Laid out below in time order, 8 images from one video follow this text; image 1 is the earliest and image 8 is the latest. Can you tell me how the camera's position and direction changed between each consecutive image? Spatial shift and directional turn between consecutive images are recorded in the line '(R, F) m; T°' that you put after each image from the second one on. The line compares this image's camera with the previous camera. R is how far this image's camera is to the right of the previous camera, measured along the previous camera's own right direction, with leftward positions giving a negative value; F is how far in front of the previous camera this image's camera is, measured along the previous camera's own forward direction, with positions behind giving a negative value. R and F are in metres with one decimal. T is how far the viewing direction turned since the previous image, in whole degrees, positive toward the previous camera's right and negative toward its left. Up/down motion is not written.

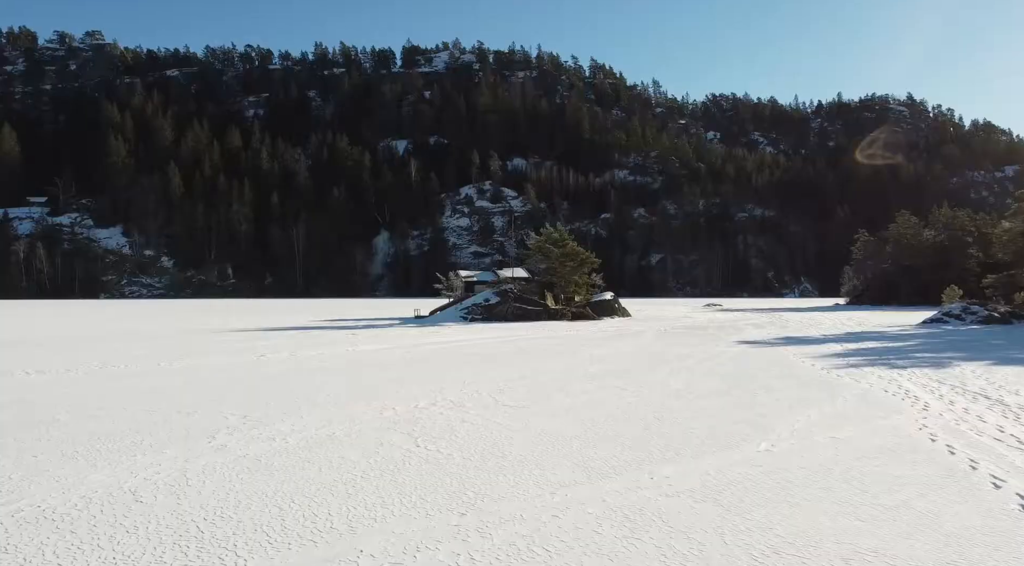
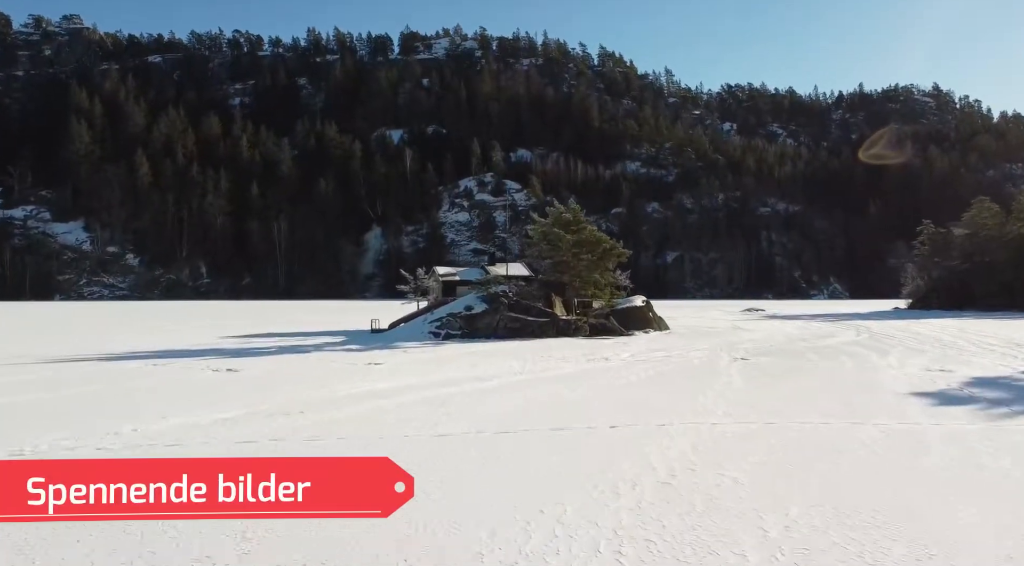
(+0.3, +9.3) m; 0°
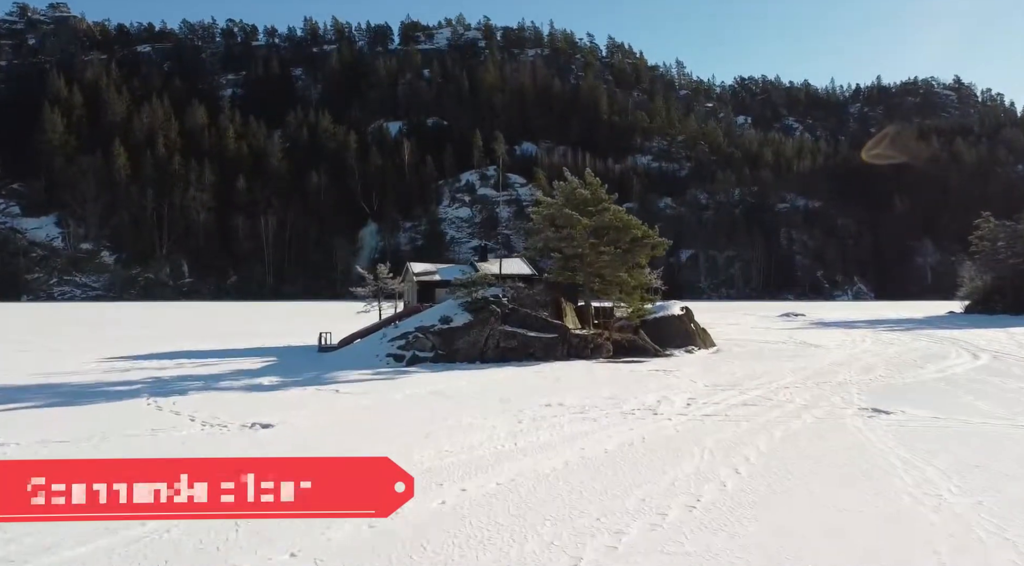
(+0.2, +6.1) m; 0°
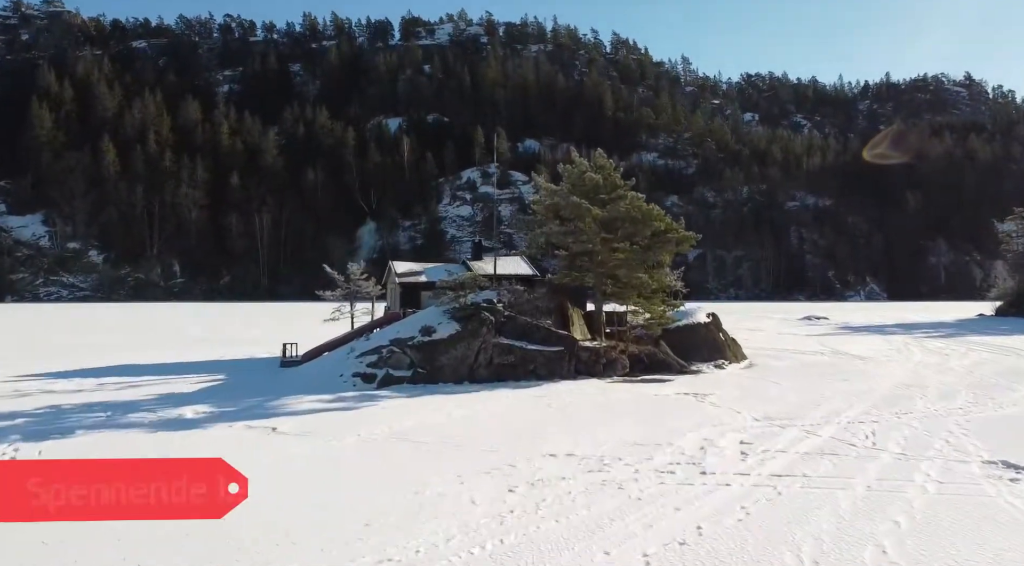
(+0.1, +2.7) m; 0°
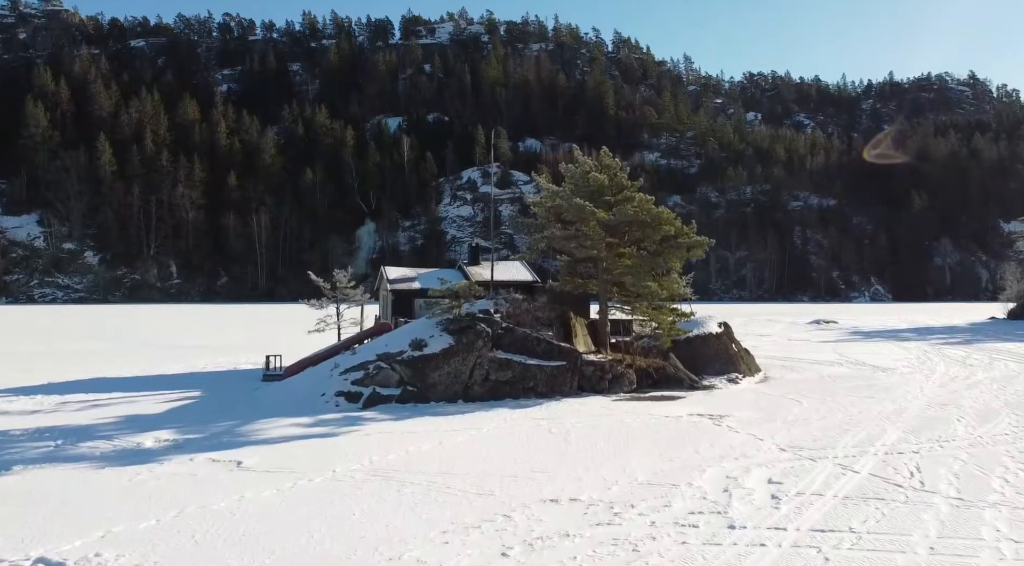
(0.0, +1.0) m; 0°
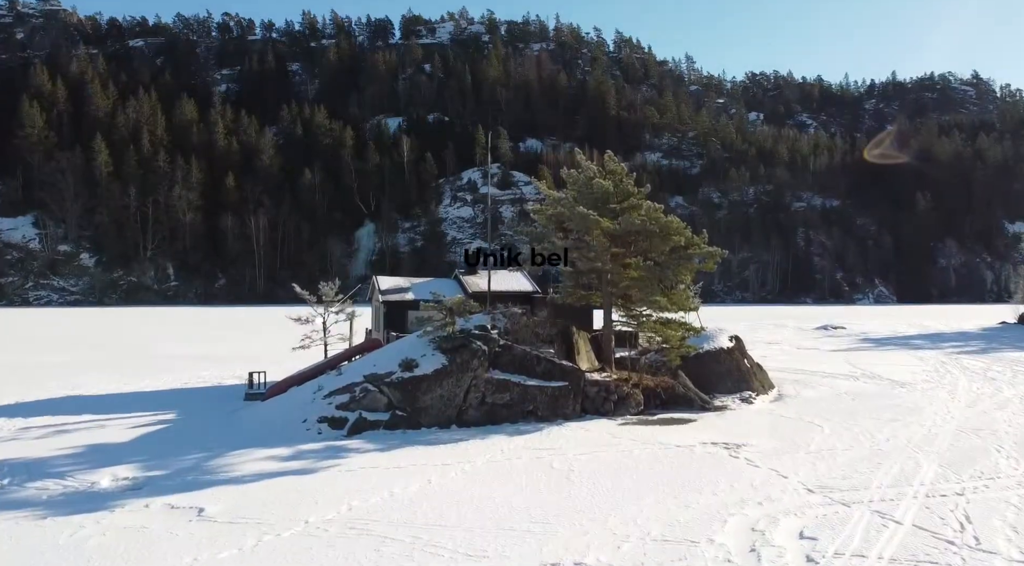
(0.0, +0.9) m; 0°
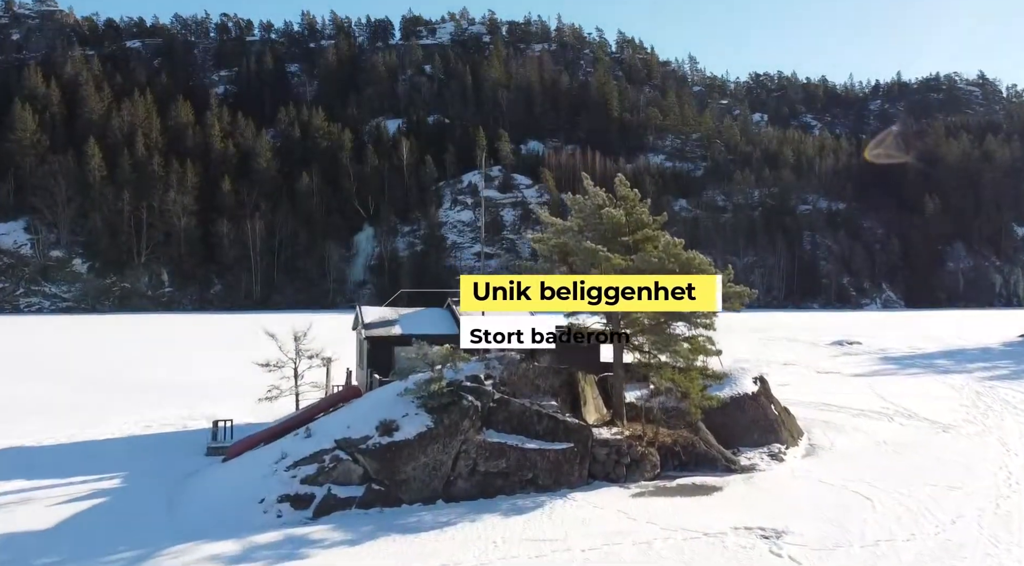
(+0.1, +1.5) m; 0°
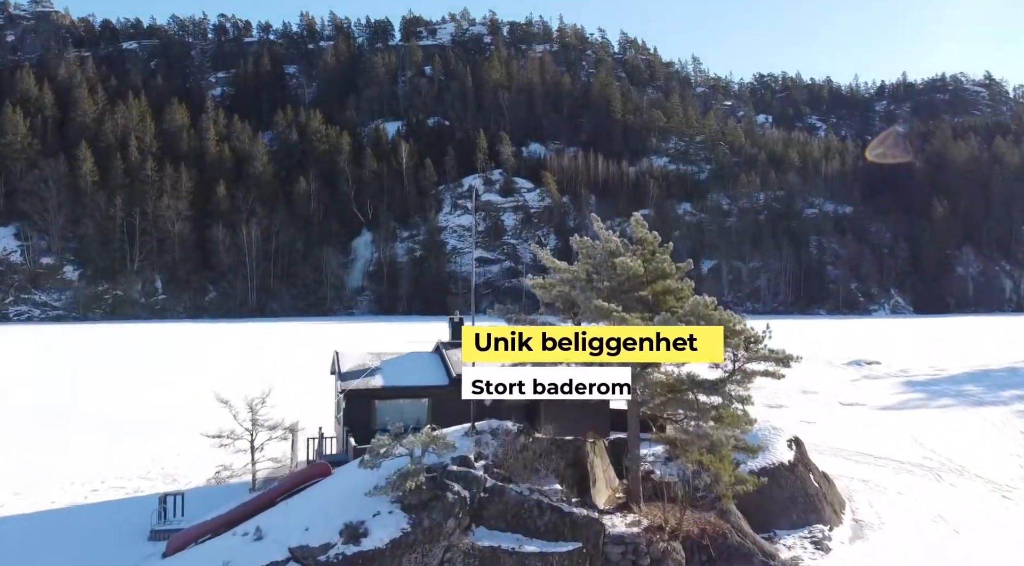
(+0.1, +1.7) m; 0°
